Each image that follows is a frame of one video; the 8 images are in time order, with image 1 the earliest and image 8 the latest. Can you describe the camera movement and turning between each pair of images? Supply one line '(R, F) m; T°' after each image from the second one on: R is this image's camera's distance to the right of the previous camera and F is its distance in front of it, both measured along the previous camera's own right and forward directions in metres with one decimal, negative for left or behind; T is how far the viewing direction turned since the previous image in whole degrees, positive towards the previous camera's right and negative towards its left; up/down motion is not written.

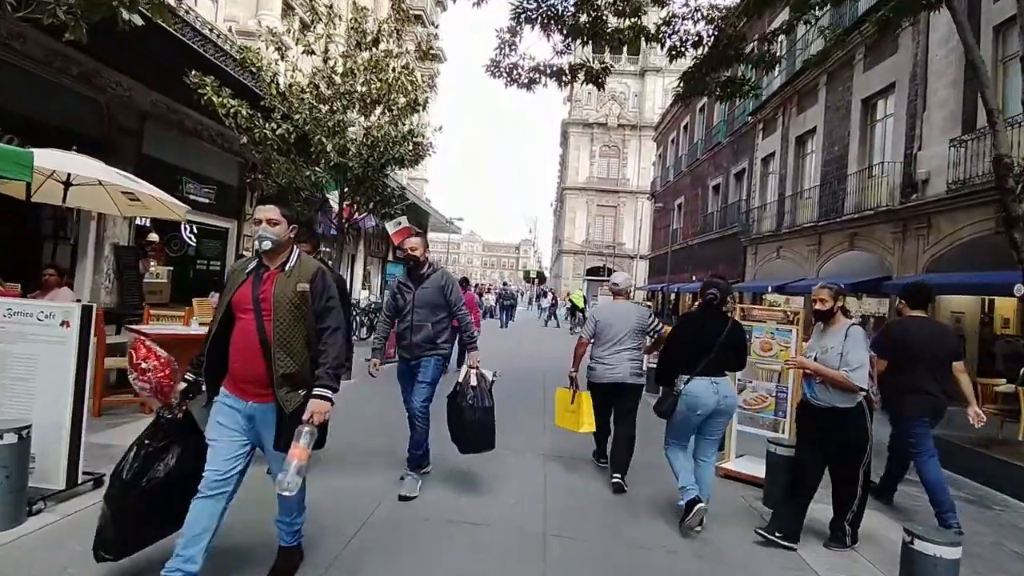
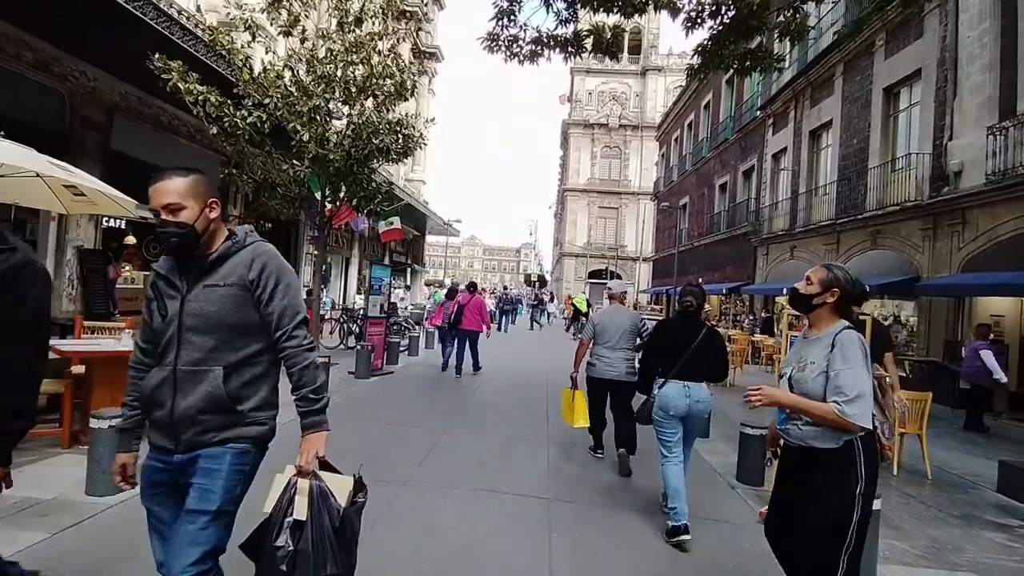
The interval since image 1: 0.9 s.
(0.0, +1.1) m; 0°
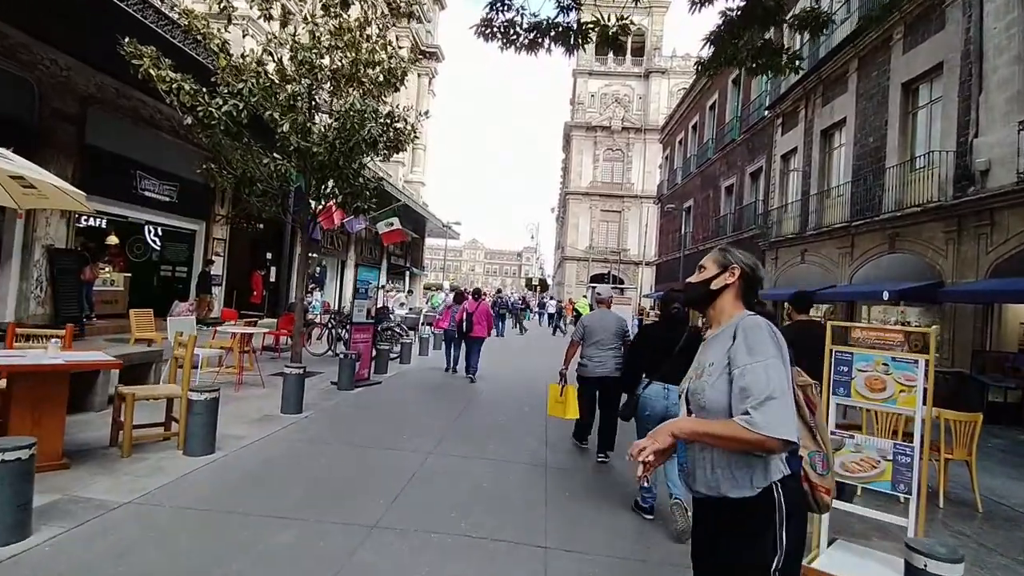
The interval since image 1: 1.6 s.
(+0.1, +0.8) m; 0°
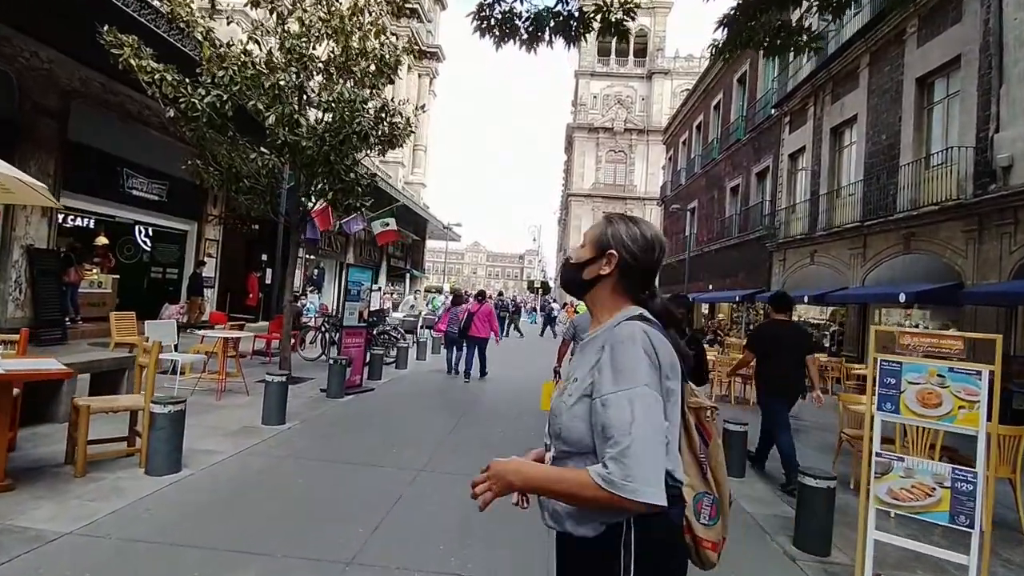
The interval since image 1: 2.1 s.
(0.0, +0.5) m; 0°
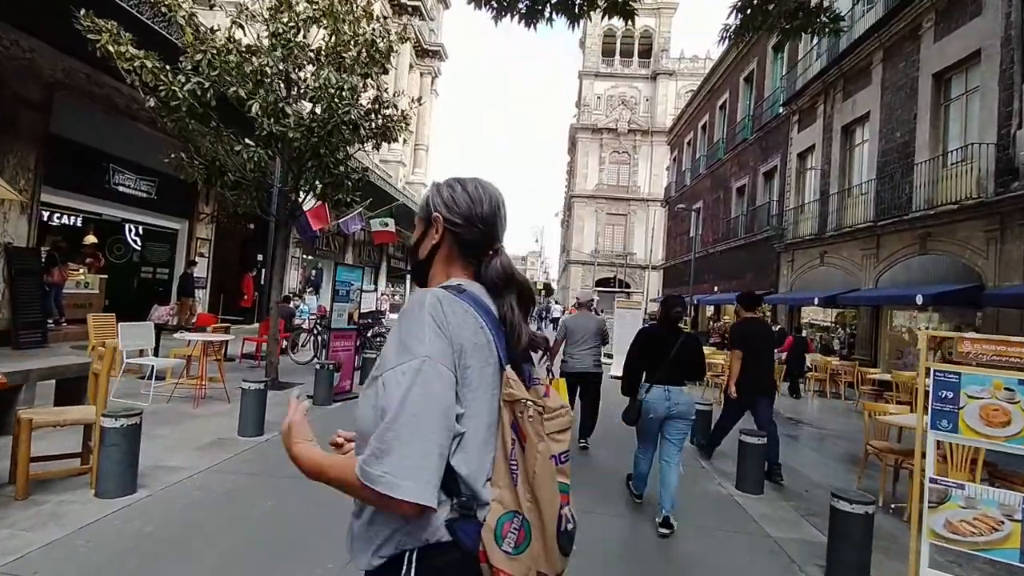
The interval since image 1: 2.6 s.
(+0.1, +0.5) m; 0°
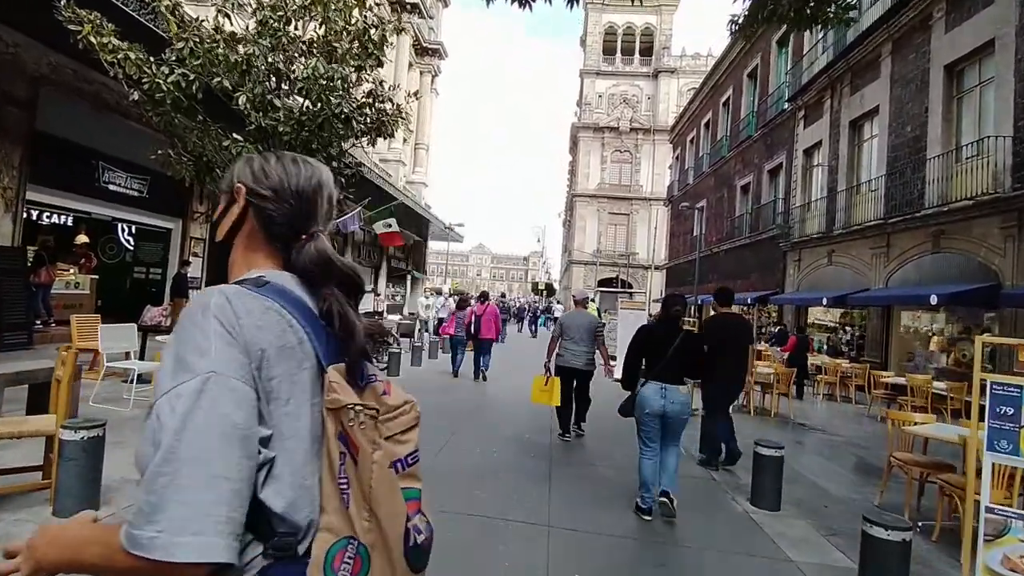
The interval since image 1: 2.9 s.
(0.0, +0.4) m; 0°
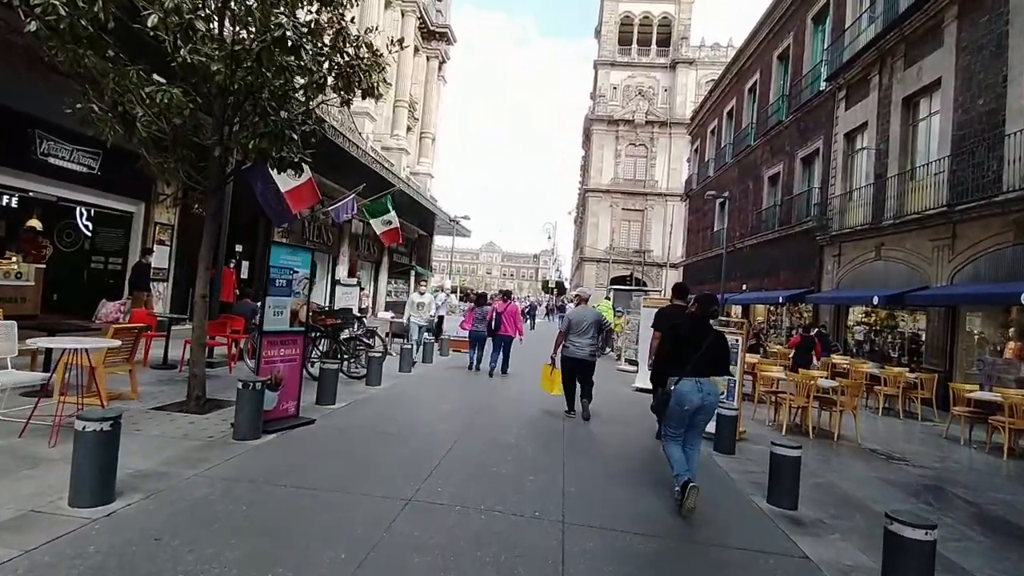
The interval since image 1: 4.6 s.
(+0.1, +1.9) m; -1°
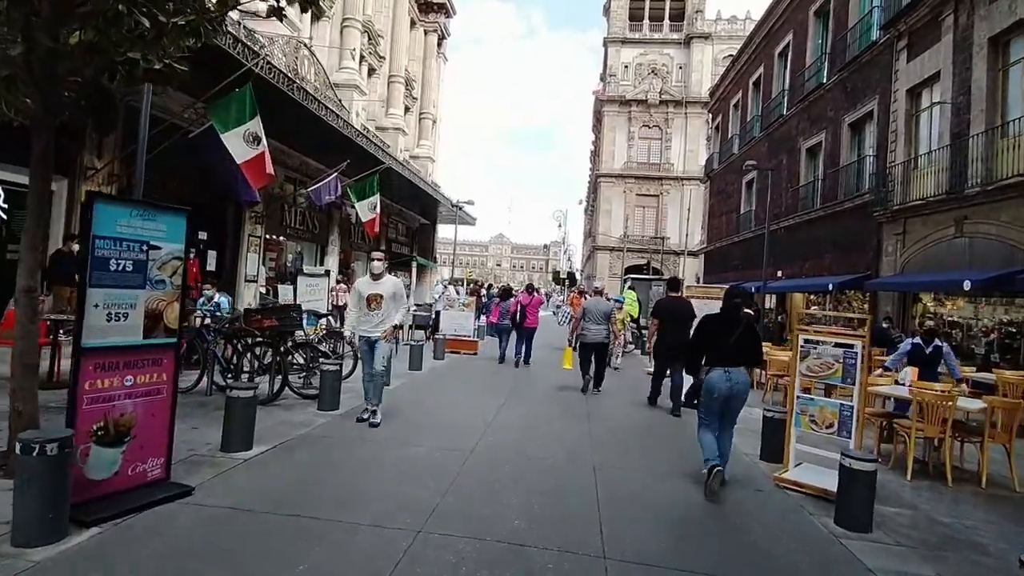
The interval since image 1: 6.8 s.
(+0.1, +2.5) m; -1°
